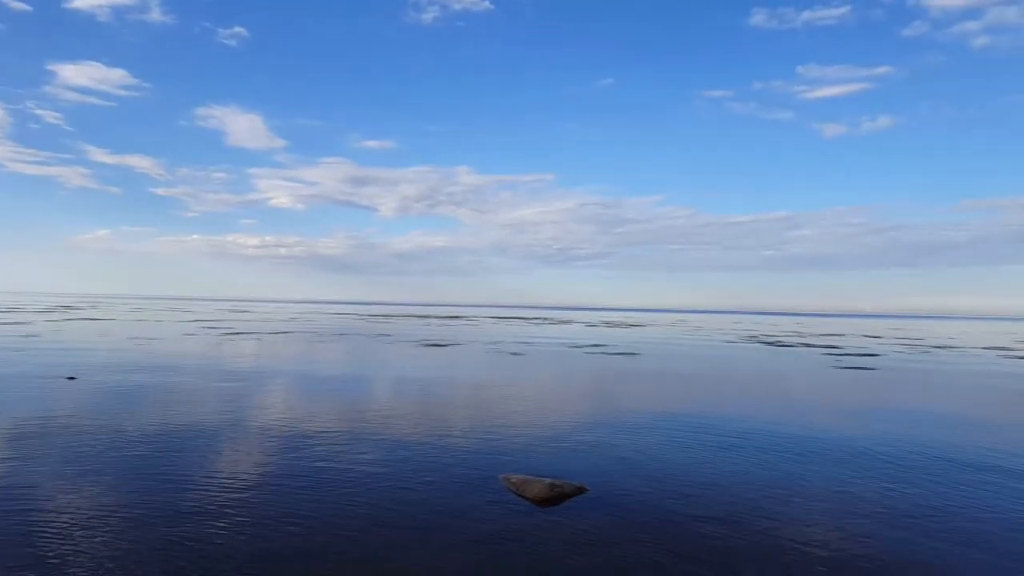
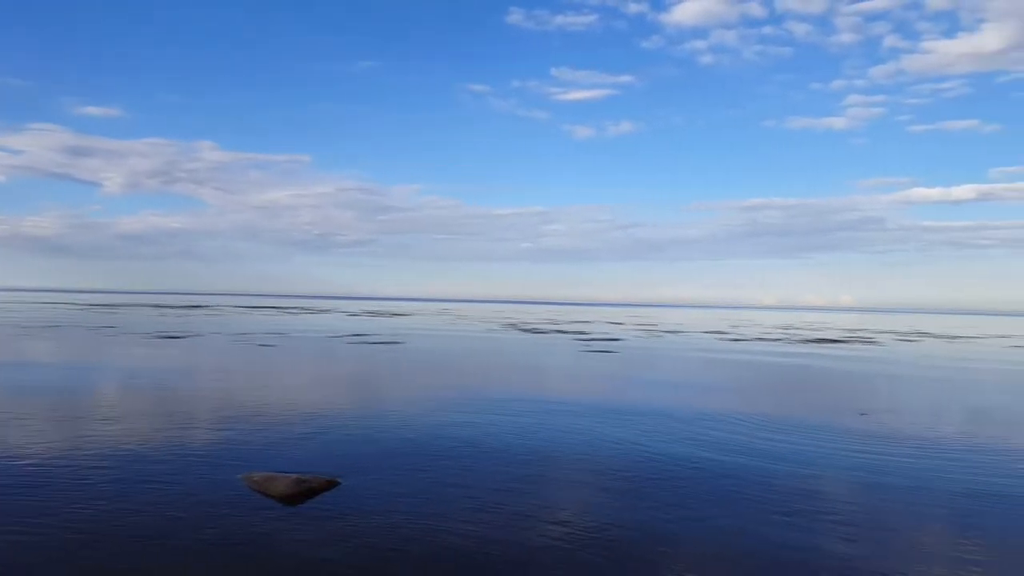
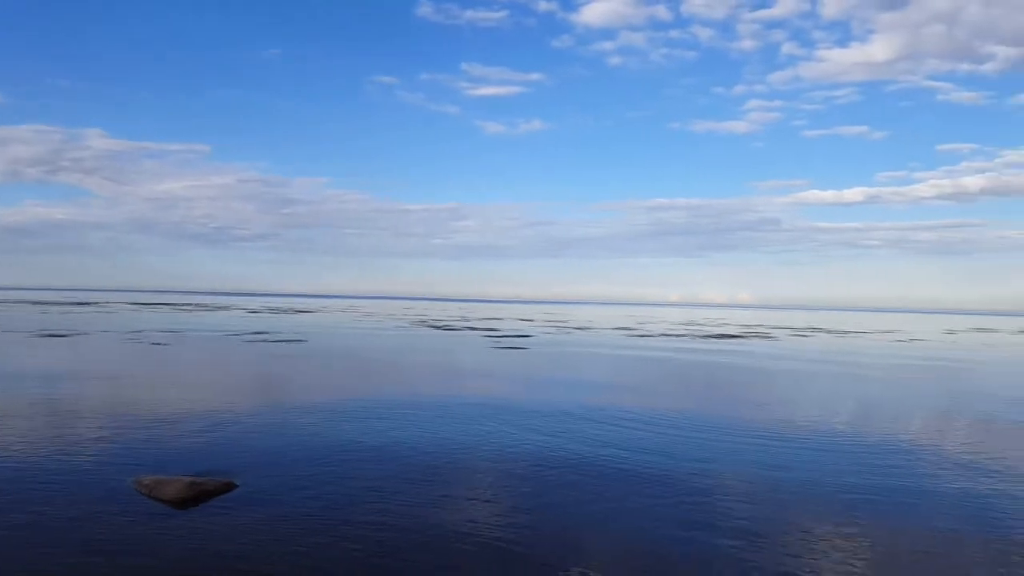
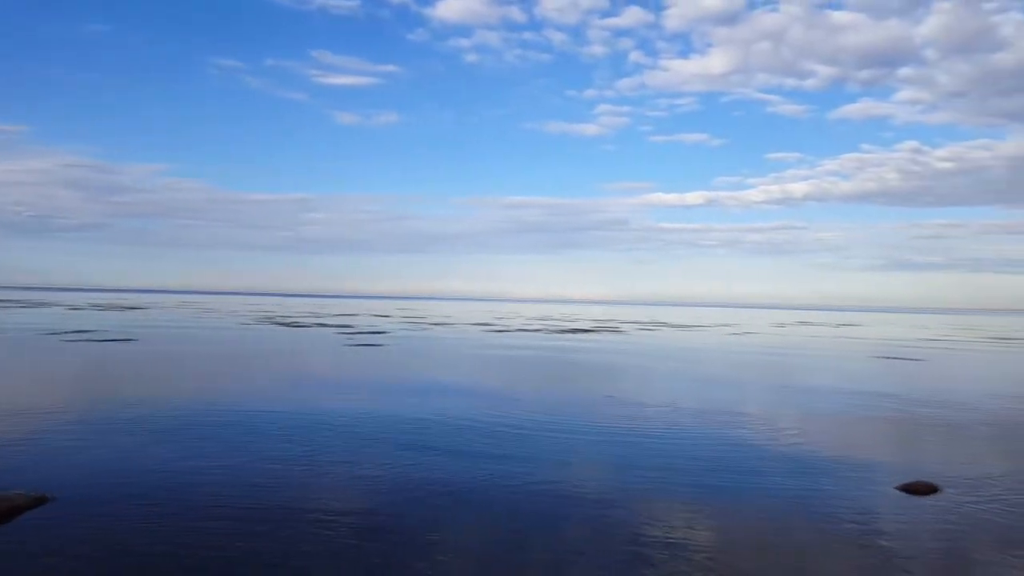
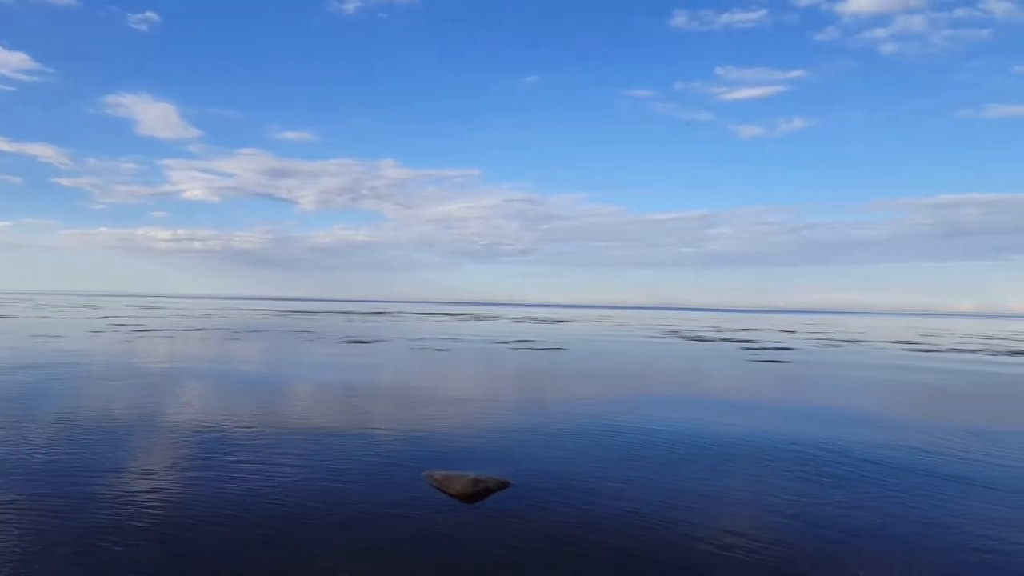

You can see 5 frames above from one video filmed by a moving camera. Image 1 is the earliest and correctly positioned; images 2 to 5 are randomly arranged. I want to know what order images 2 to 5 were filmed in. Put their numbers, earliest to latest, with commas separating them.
5, 2, 3, 4
